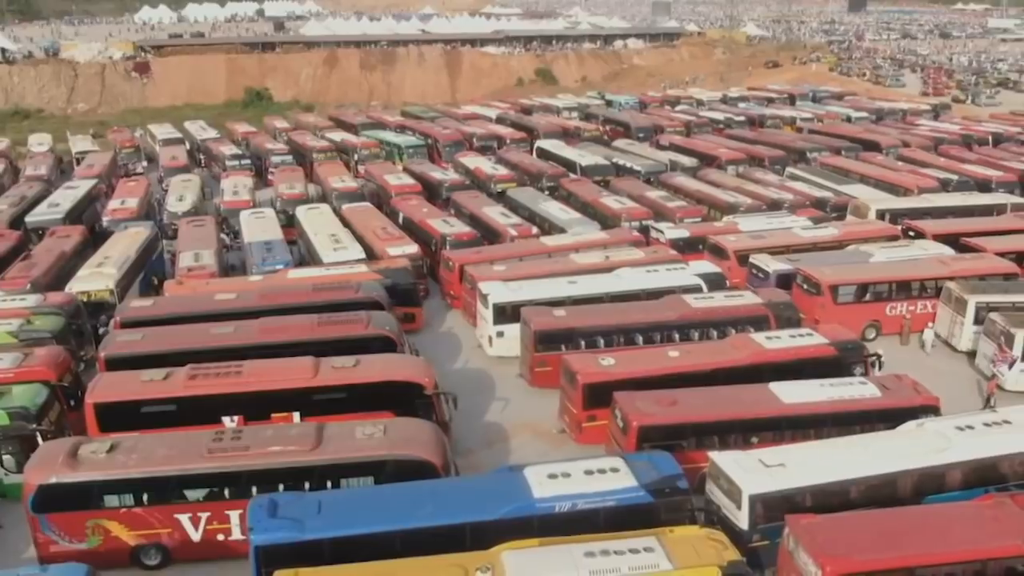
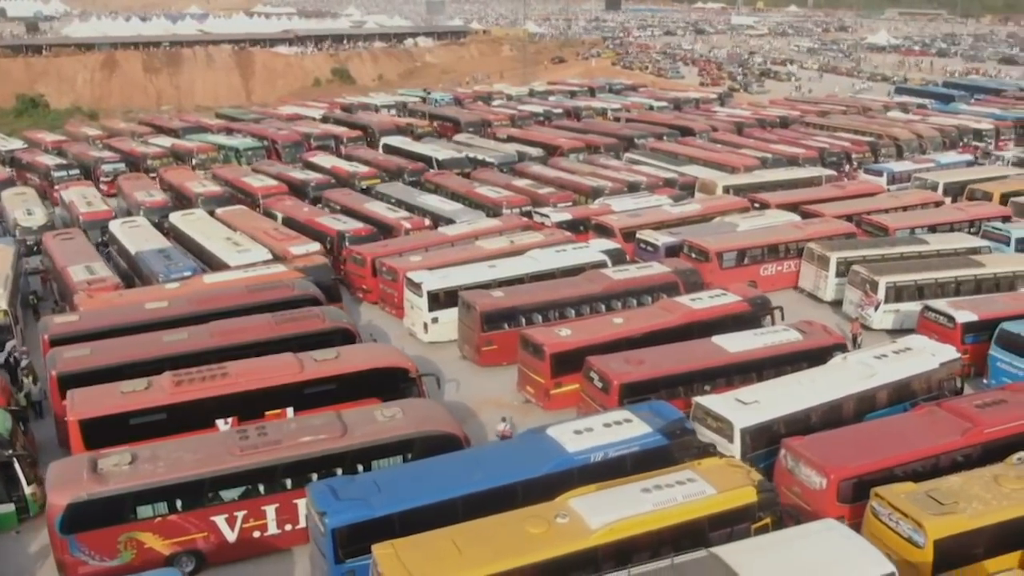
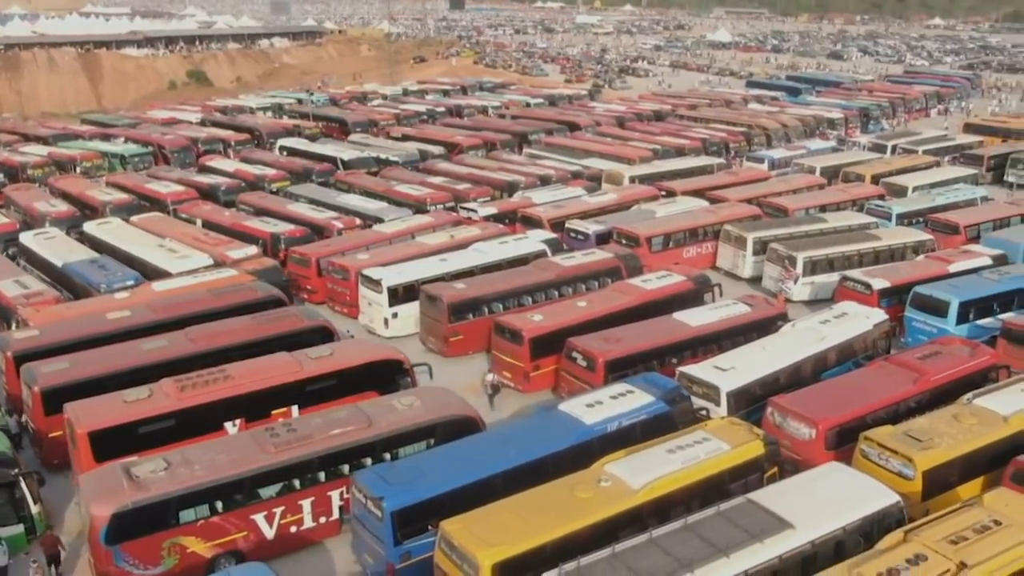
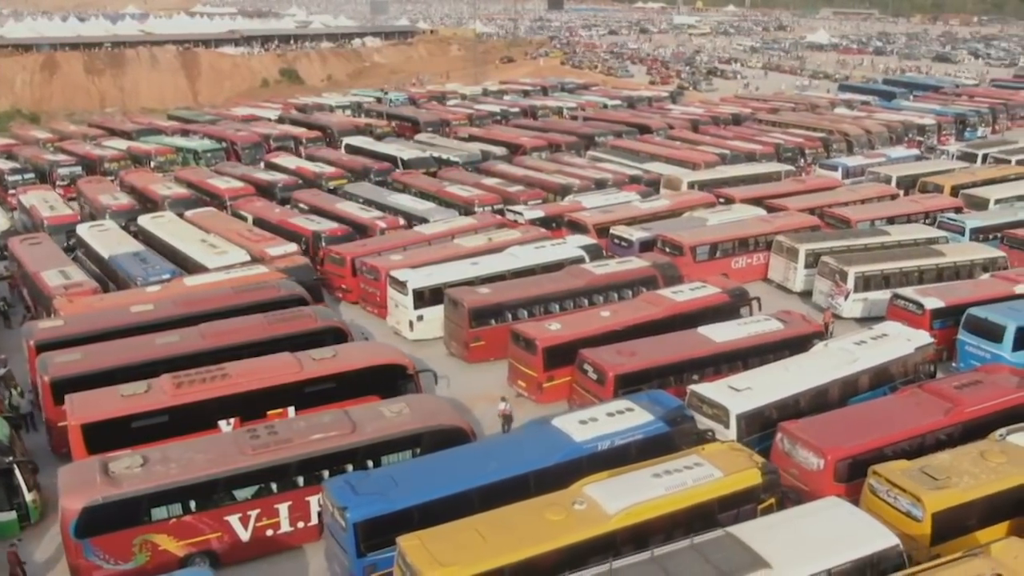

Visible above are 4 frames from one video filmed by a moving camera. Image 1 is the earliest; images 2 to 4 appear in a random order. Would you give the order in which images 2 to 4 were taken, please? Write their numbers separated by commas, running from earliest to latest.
2, 4, 3
